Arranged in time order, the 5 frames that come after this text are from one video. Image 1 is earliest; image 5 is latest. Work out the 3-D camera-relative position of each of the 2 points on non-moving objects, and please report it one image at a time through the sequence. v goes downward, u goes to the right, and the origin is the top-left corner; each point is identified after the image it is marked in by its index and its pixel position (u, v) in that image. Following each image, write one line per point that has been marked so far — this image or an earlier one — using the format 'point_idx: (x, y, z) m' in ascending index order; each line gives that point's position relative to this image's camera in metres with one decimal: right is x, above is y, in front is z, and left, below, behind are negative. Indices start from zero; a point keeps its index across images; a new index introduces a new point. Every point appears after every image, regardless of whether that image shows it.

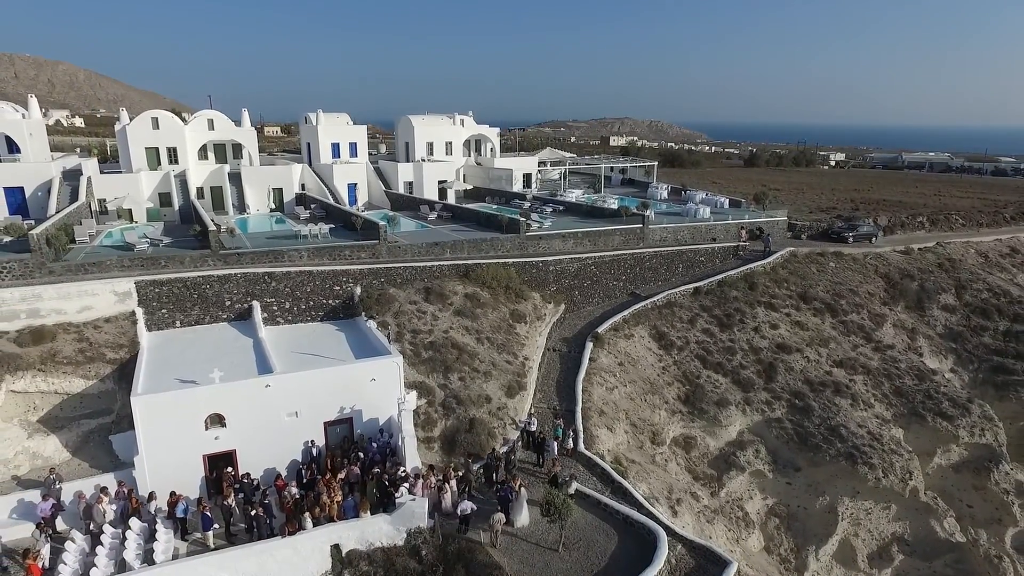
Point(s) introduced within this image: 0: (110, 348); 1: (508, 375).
0: (-11.7, -1.8, +17.4) m
1: (-0.1, -2.9, +19.2) m
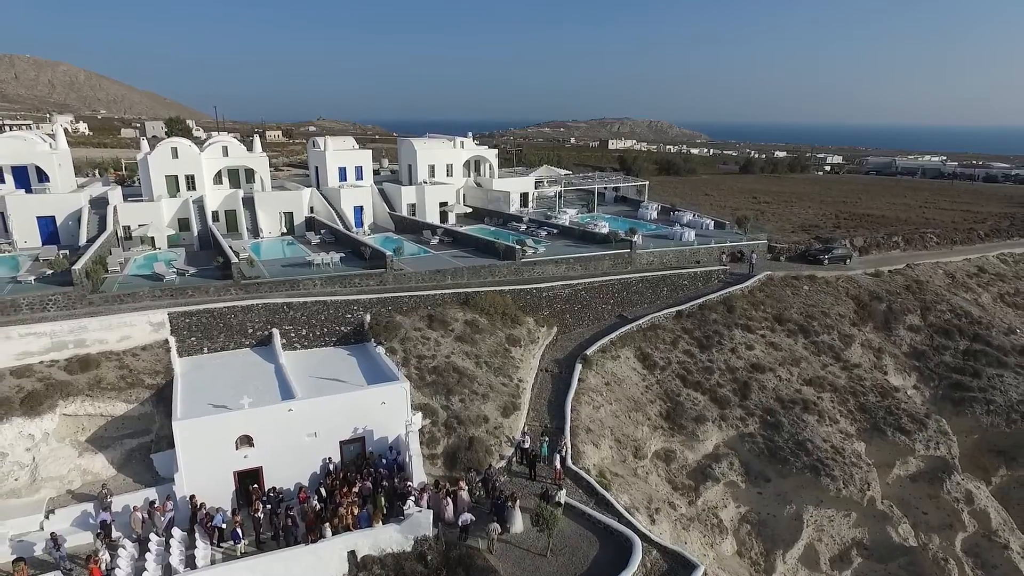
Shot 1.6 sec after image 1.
0: (-11.9, -2.8, +19.4) m
1: (-0.3, -3.9, +21.3) m
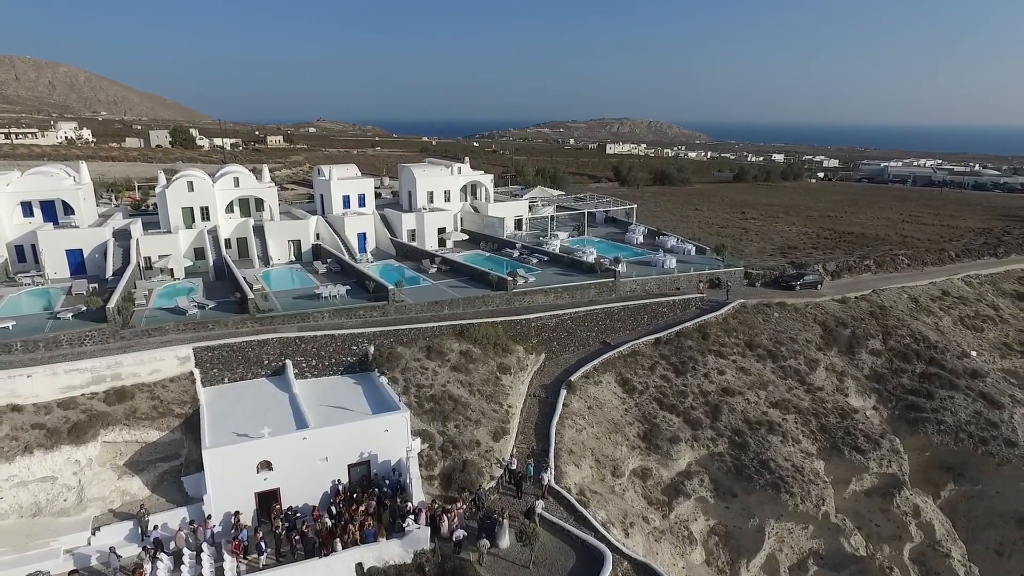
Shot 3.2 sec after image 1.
0: (-12.3, -4.3, +21.8) m
1: (-0.7, -5.3, +23.6) m
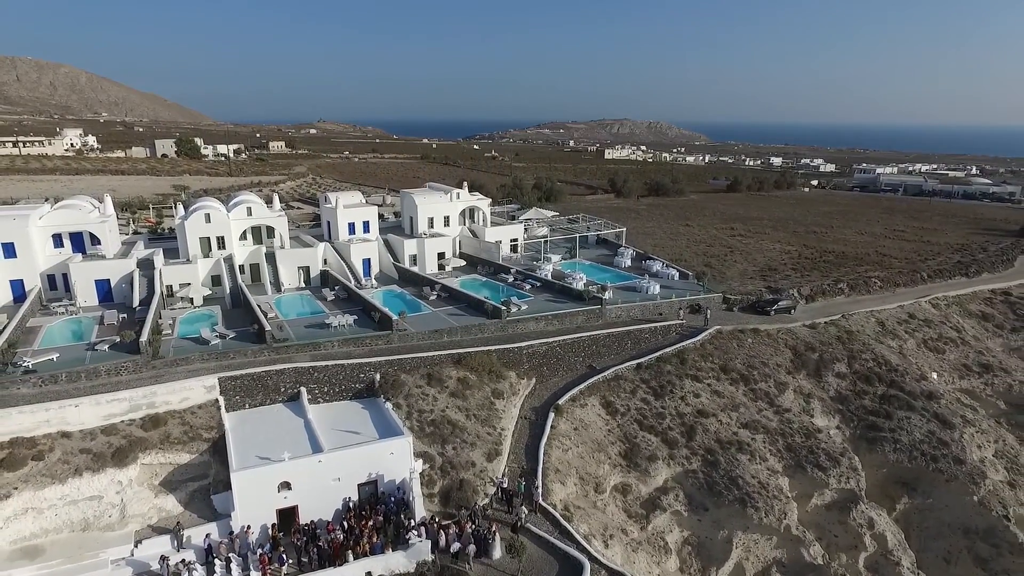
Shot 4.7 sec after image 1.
0: (-12.6, -5.8, +24.4) m
1: (-1.0, -6.9, +26.3) m
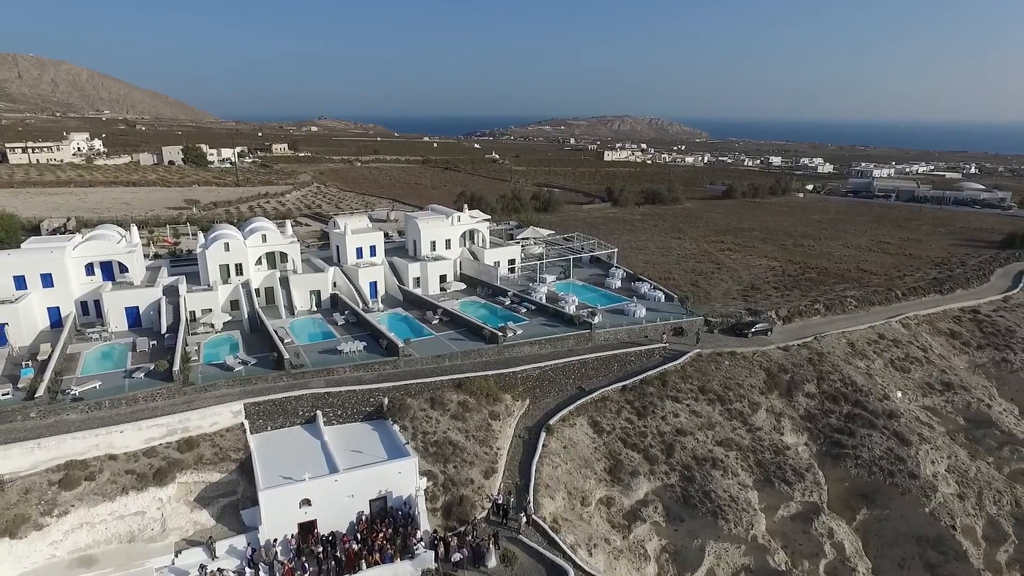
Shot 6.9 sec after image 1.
0: (-12.9, -7.5, +27.4) m
1: (-1.3, -8.6, +29.3) m
